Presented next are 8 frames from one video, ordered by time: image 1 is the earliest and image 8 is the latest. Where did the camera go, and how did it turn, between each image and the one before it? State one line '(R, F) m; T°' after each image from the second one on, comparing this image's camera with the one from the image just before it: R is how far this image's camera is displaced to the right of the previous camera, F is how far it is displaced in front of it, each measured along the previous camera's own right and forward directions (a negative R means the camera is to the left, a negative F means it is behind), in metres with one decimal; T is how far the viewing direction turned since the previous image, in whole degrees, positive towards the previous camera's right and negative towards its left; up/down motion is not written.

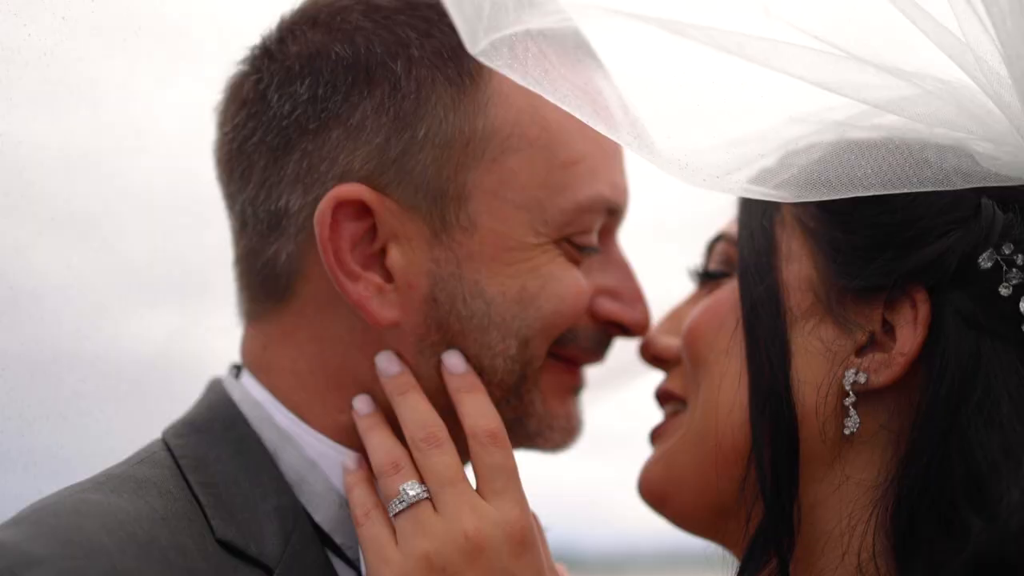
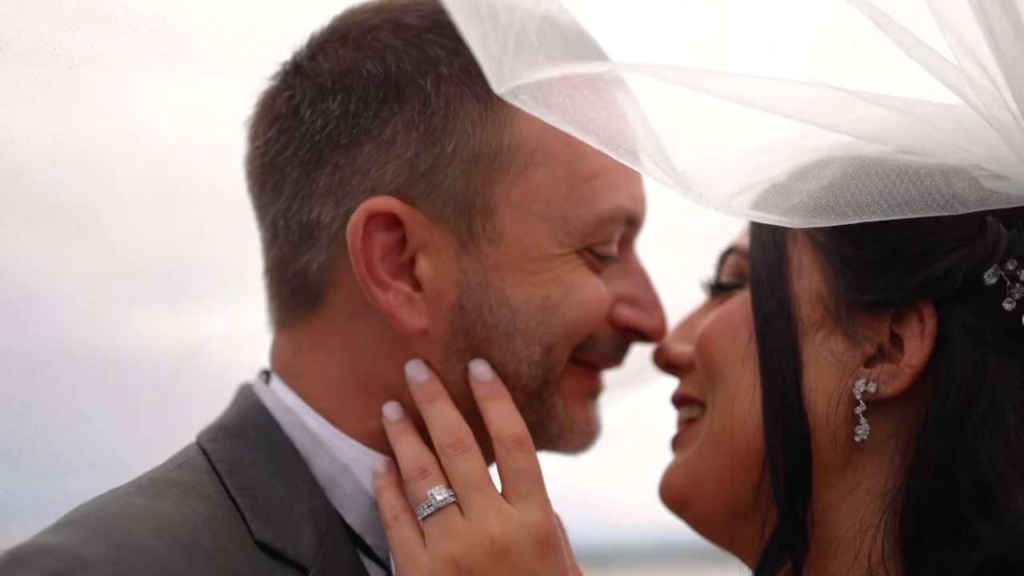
(-0.1, -0.1) m; +1°
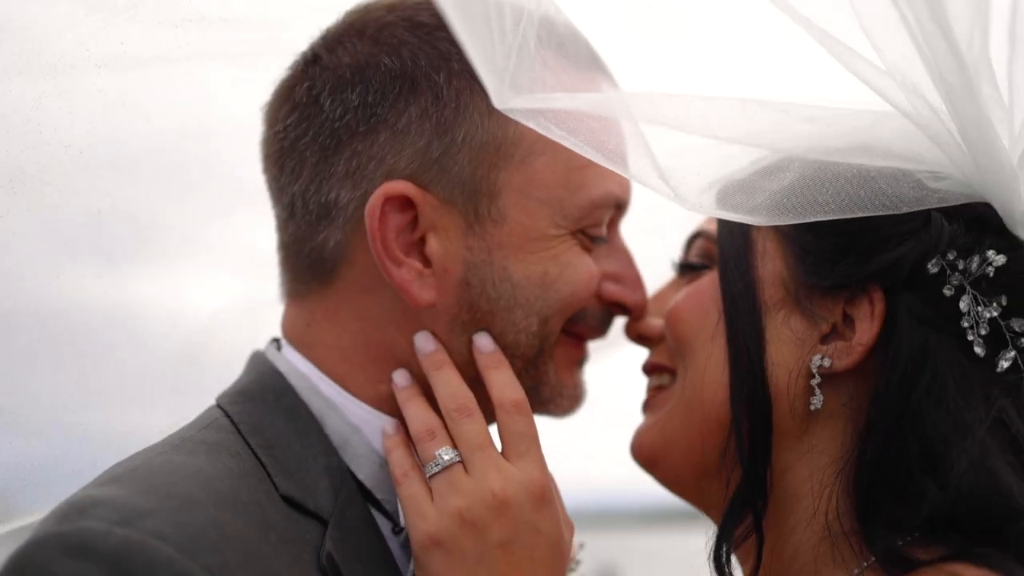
(-0.1, -0.2) m; +4°
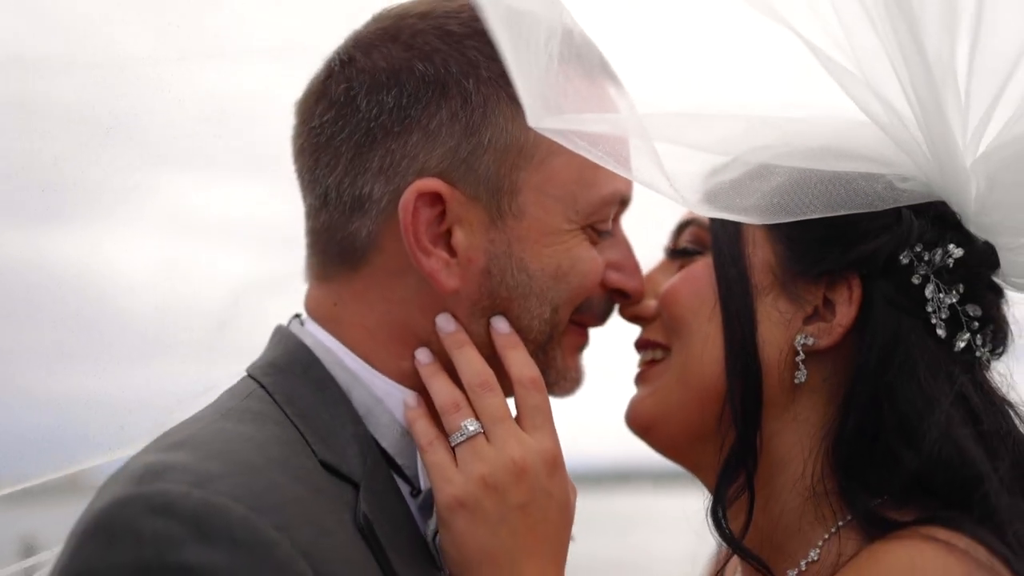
(-0.2, -0.2) m; +5°
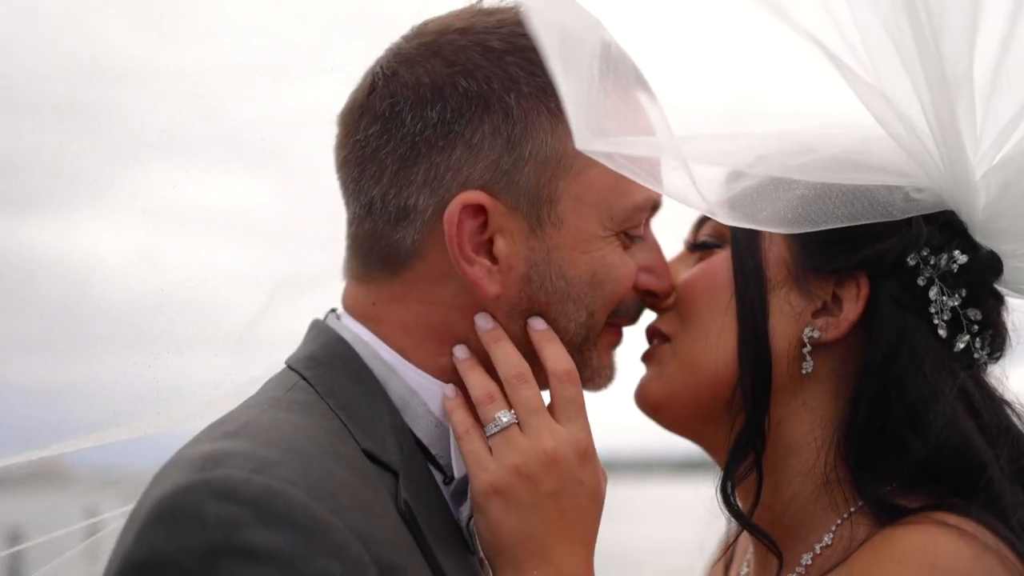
(-0.1, -0.1) m; +1°
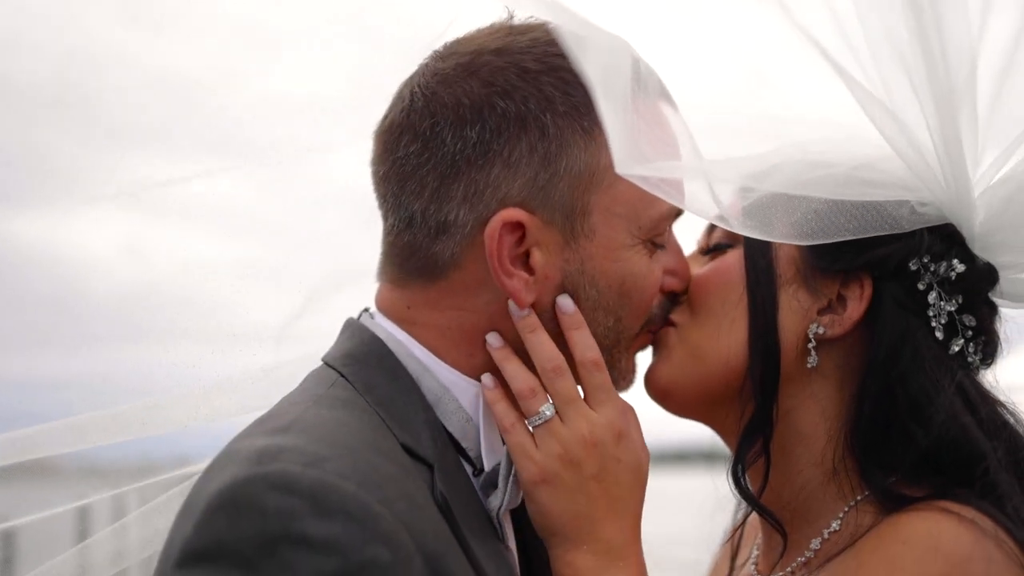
(-0.1, -0.1) m; +1°
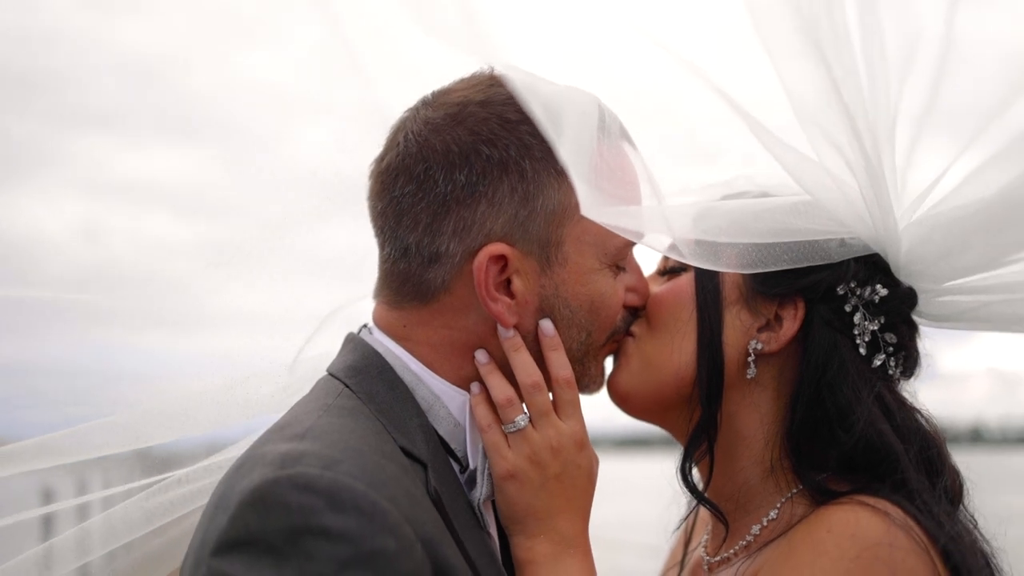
(0.0, -0.3) m; +2°
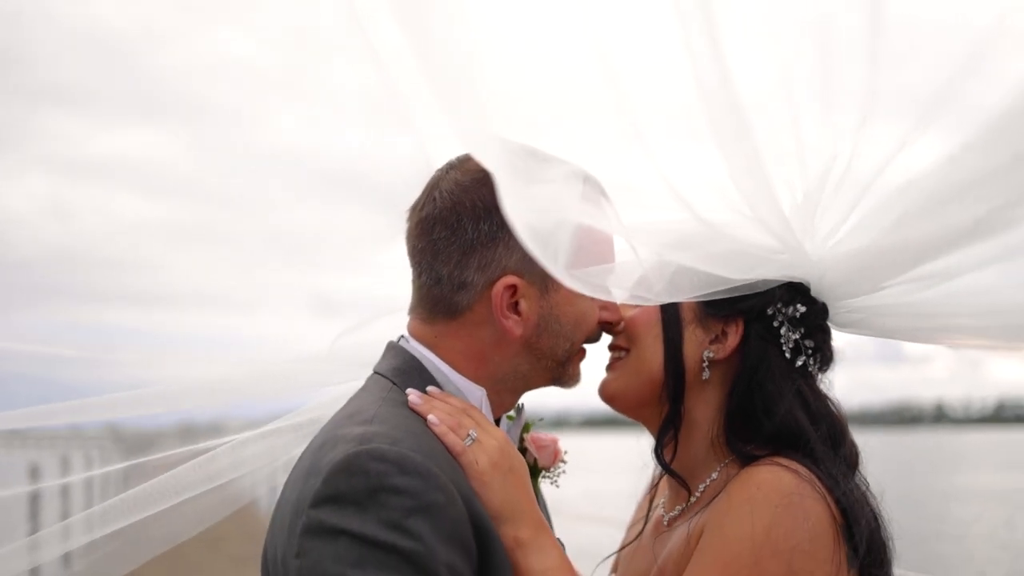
(-0.2, -0.9) m; +2°
